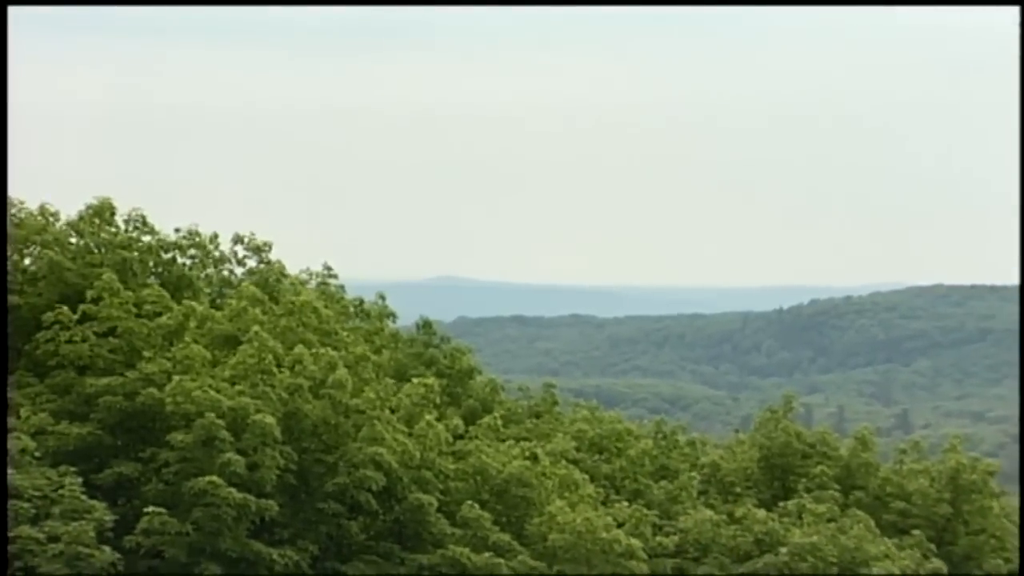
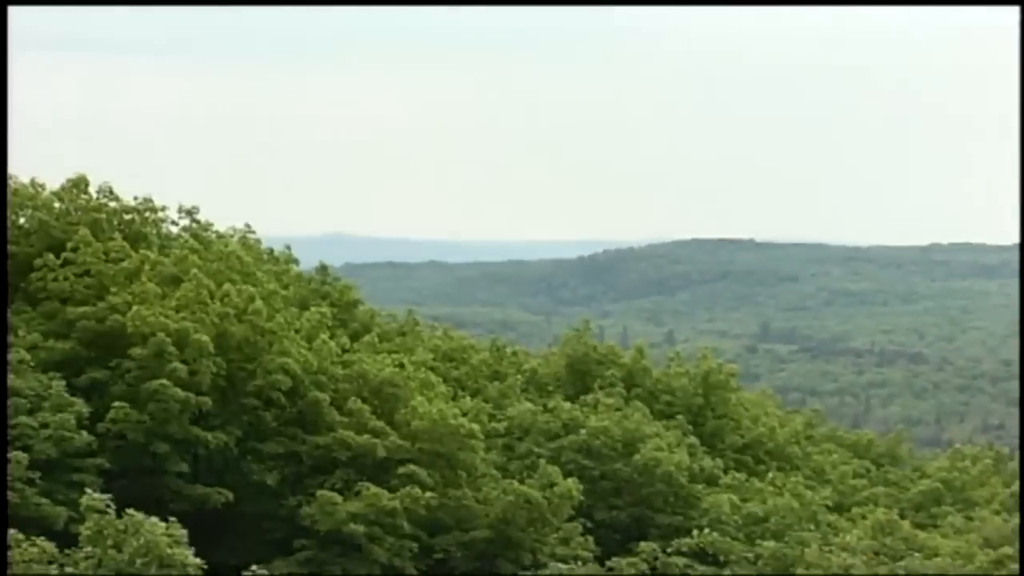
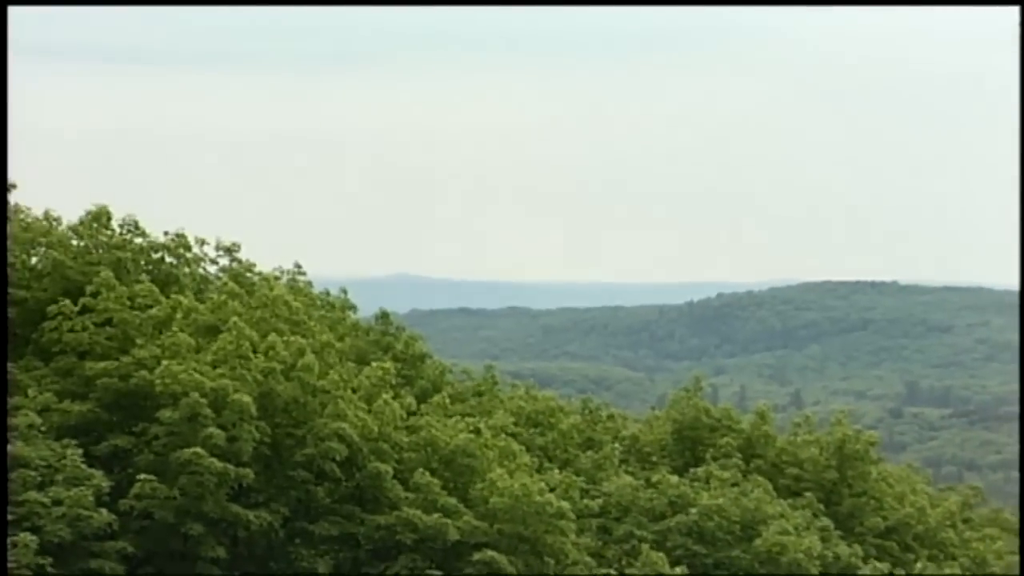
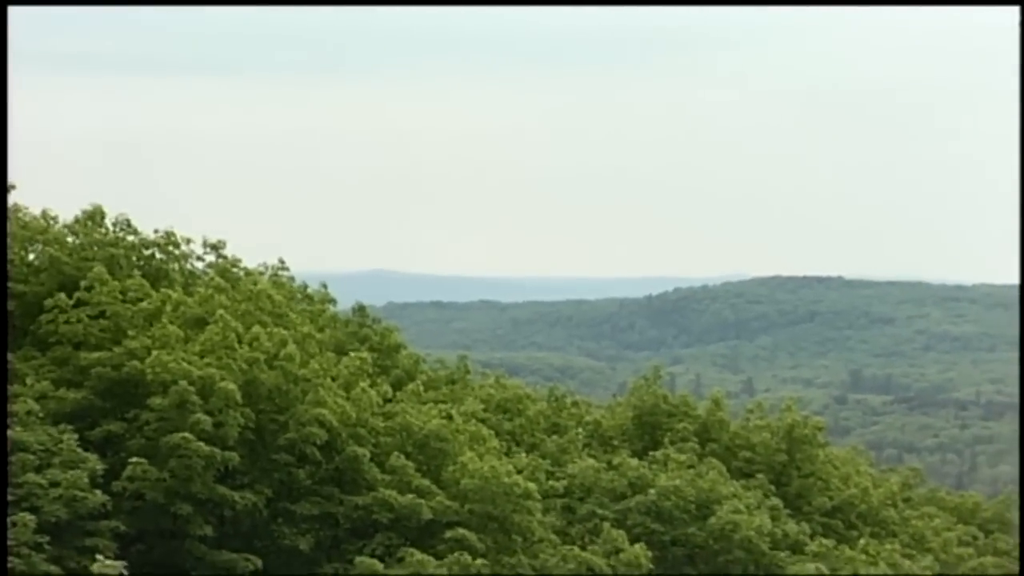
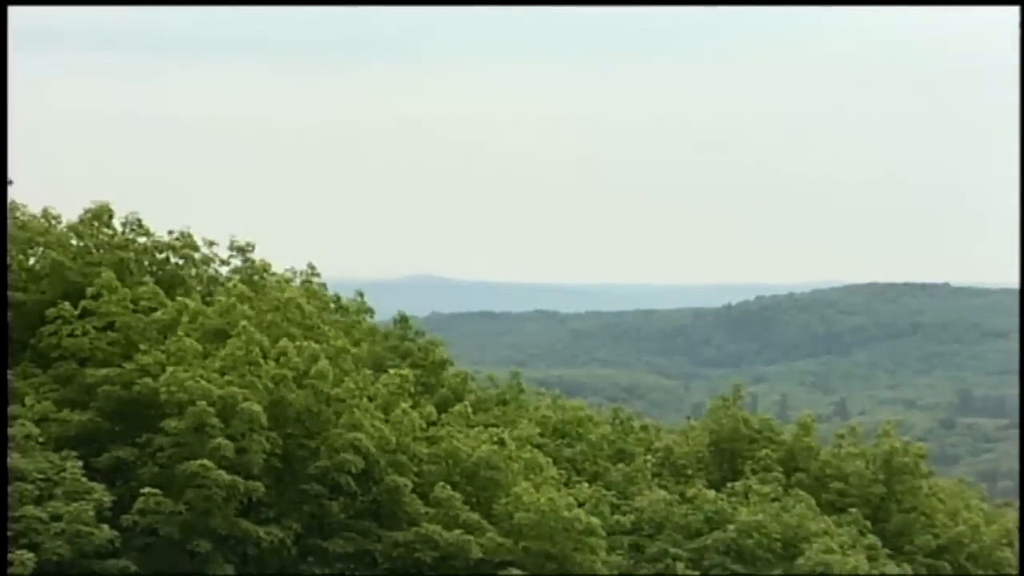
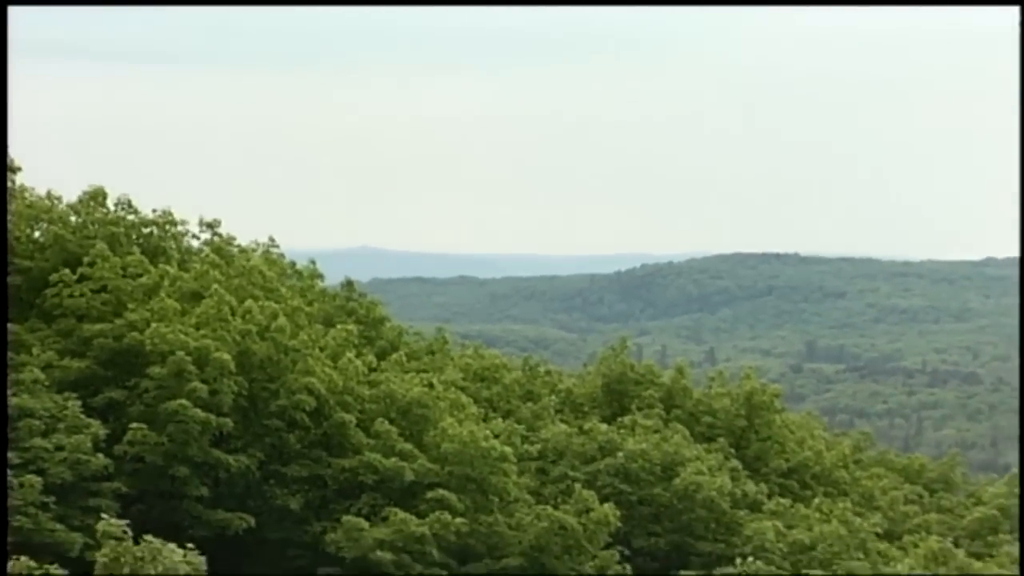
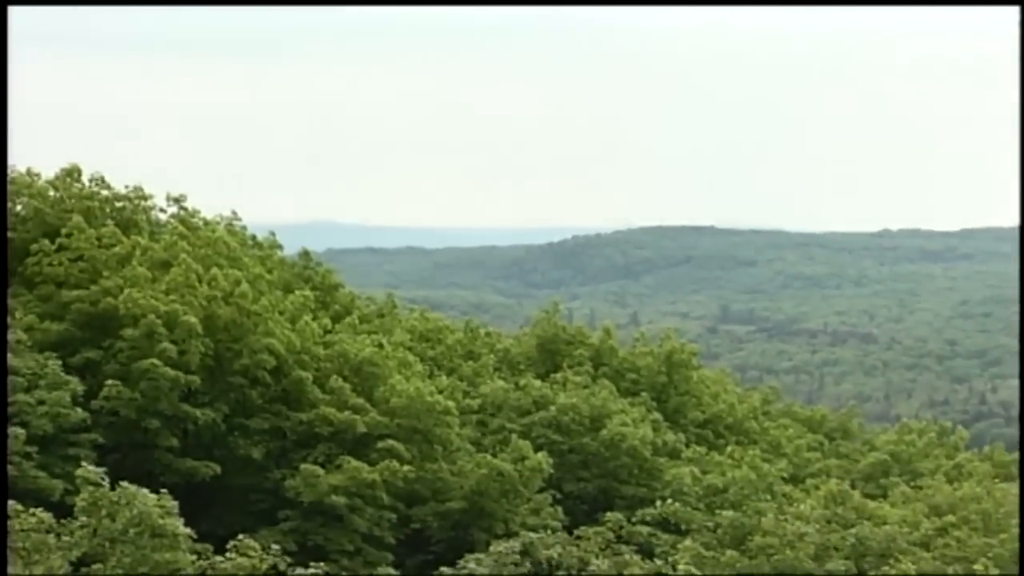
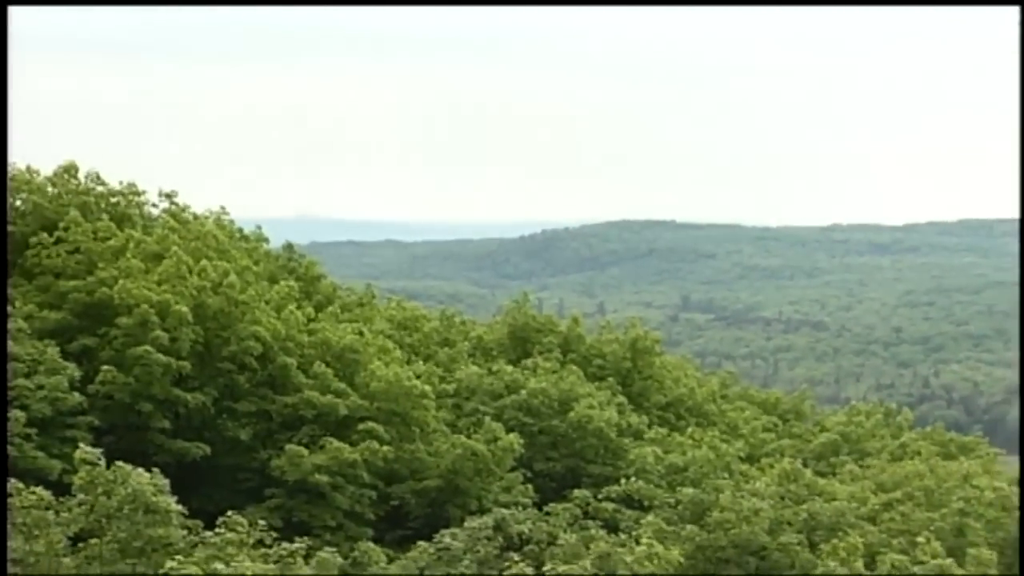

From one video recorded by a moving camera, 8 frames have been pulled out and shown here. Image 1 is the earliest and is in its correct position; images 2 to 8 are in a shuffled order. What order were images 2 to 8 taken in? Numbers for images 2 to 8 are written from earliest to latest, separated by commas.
5, 3, 4, 6, 2, 7, 8
